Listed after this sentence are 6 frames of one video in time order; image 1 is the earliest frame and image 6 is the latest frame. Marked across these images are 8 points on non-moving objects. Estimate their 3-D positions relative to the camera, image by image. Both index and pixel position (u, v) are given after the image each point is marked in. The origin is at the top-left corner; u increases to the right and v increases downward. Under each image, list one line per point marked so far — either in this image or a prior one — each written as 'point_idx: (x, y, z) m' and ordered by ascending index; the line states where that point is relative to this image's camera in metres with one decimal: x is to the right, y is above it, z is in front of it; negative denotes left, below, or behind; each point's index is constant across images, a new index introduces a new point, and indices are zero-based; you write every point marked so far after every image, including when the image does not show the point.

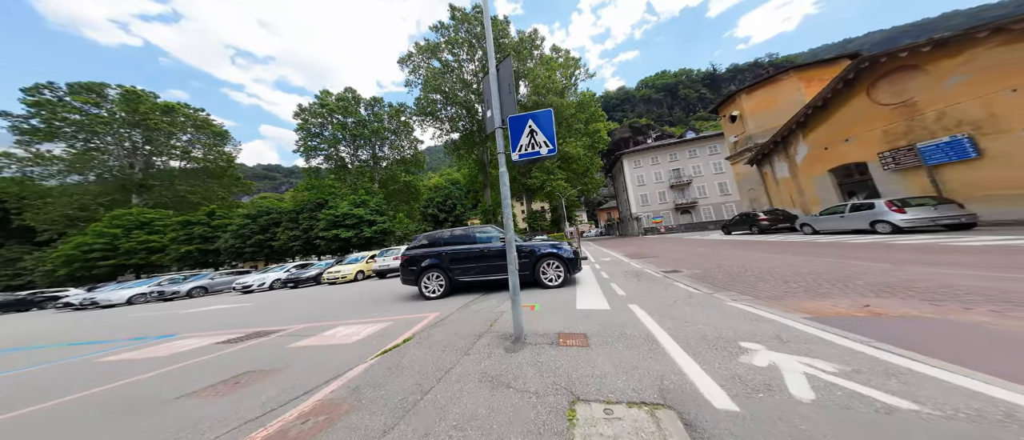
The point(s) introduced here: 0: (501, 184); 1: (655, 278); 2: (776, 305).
0: (-0.1, +0.4, +2.3) m
1: (+3.7, -1.5, +6.0) m
2: (+4.0, -1.3, +3.5) m
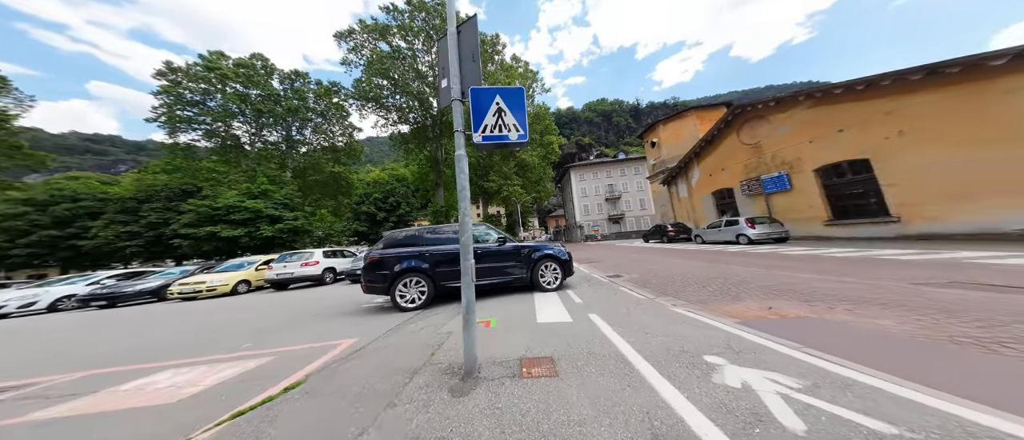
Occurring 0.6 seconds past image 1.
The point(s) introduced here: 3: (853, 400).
0: (-0.4, +0.4, +1.8) m
1: (+2.4, -1.7, +6.2) m
2: (+3.3, -1.5, +3.8) m
3: (+1.9, -1.0, +1.3) m
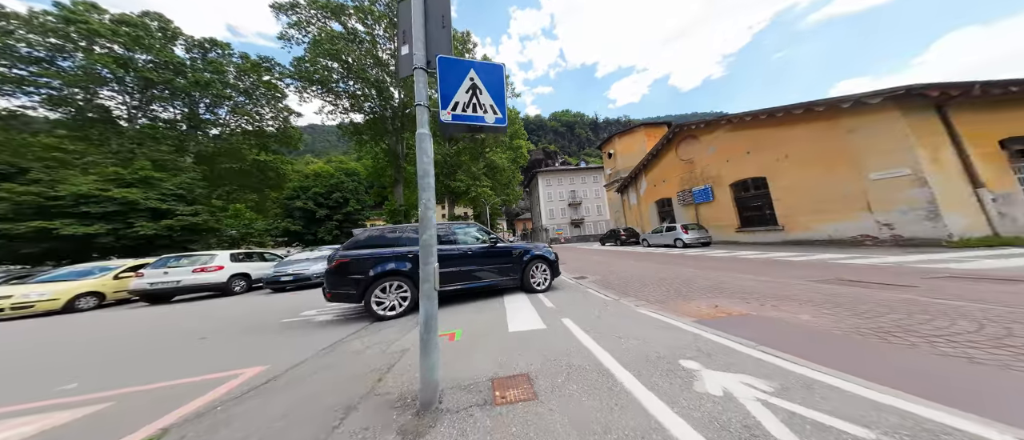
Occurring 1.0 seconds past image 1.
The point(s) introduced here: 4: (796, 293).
0: (-0.6, +0.4, +1.5) m
1: (+1.5, -1.8, +6.3) m
2: (+2.7, -1.5, +4.0) m
3: (+1.8, -1.0, +1.3) m
4: (+6.0, -1.4, +5.0) m
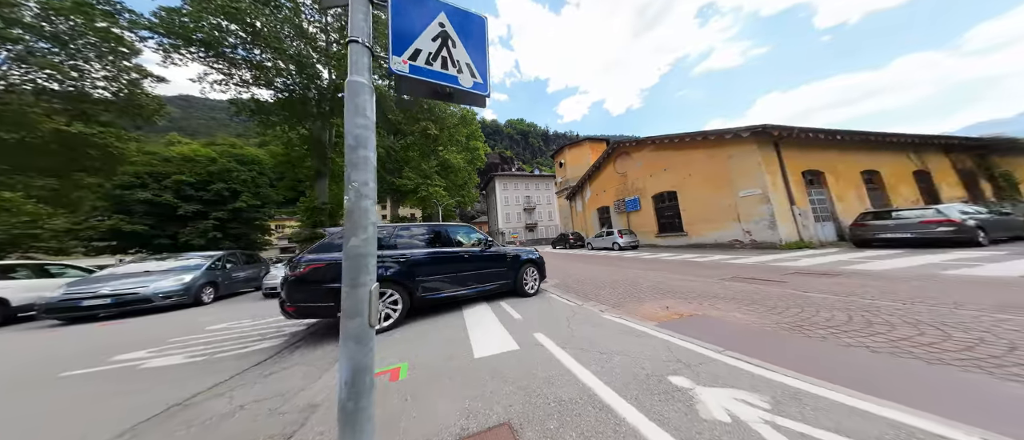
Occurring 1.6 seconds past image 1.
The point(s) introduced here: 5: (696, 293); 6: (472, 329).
0: (-0.7, +0.4, +1.0) m
1: (+0.4, -1.9, +6.0) m
2: (+2.1, -1.6, +4.1) m
3: (+1.7, -1.1, +1.3) m
4: (+5.1, -1.6, +5.7) m
5: (+4.1, -1.6, +5.1) m
6: (-0.5, -1.5, +3.2) m
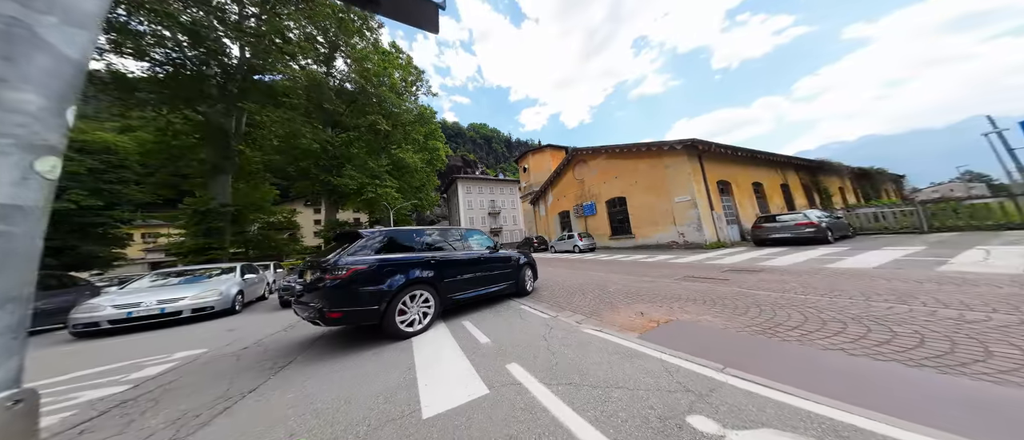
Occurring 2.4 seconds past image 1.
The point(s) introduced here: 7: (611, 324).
0: (-0.6, +0.4, +0.4) m
1: (-0.4, -2.0, +5.5) m
2: (+1.5, -1.7, +3.8) m
3: (+1.7, -1.1, +1.0) m
4: (+4.2, -1.7, +6.0) m
5: (+3.3, -1.7, +5.2) m
6: (-0.9, -1.5, +2.5) m
7: (+1.6, -1.7, +3.8) m
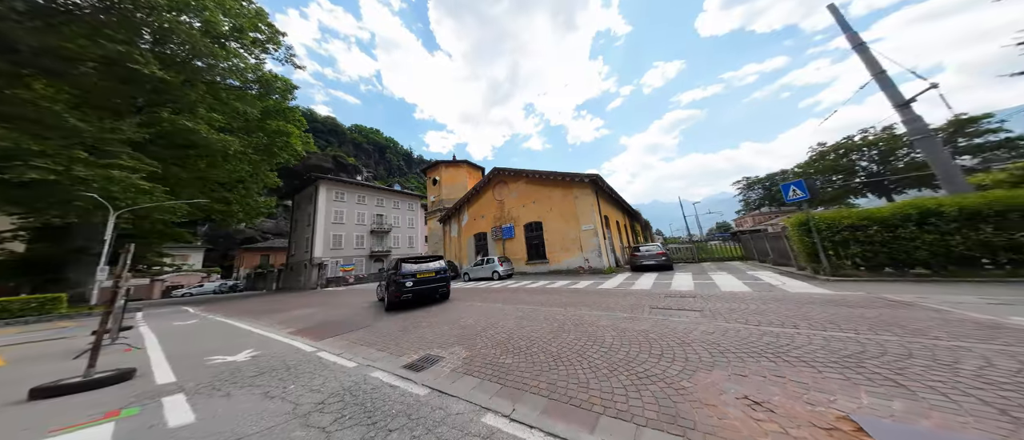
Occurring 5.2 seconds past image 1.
0: (+1.6, +0.9, -2.2) m
1: (-0.8, -1.9, +2.2) m
2: (+1.7, -1.7, +1.6) m
3: (+3.2, -0.9, -0.7) m
4: (+3.1, -2.1, +4.8) m
5: (+2.6, -1.9, +3.7) m
6: (+0.2, -1.1, -0.6) m
7: (+1.8, -1.6, +1.6) m
